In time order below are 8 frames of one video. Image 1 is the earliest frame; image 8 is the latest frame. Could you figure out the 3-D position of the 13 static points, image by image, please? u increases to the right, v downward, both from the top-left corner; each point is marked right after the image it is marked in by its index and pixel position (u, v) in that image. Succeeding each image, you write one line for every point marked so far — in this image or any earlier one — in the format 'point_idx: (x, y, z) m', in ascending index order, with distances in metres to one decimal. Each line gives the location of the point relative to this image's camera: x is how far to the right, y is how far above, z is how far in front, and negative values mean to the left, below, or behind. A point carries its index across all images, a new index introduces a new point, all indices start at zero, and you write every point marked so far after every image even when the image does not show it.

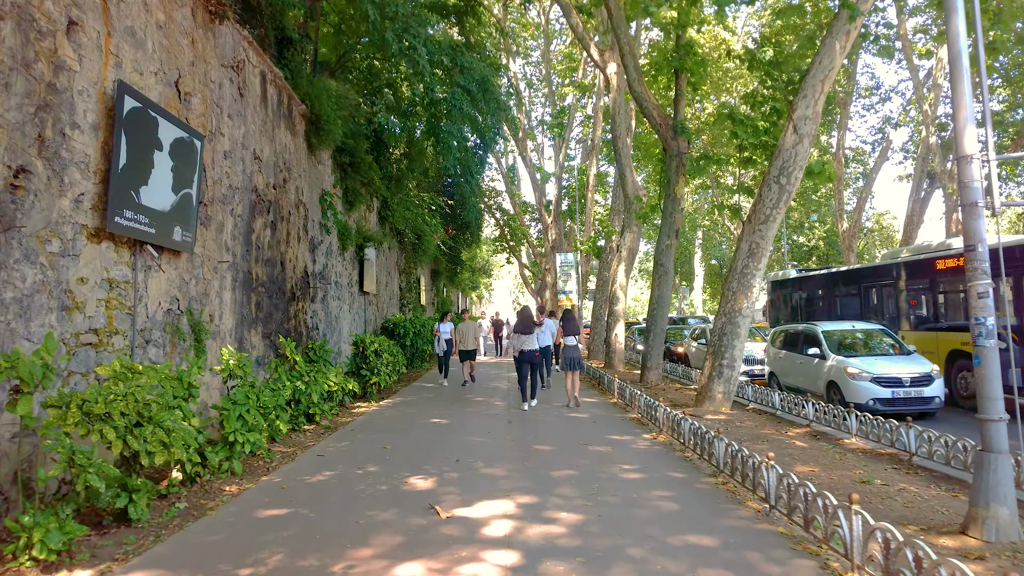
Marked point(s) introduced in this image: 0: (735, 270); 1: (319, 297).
0: (+2.7, +0.2, +9.8) m
1: (-2.8, -0.1, +11.6) m
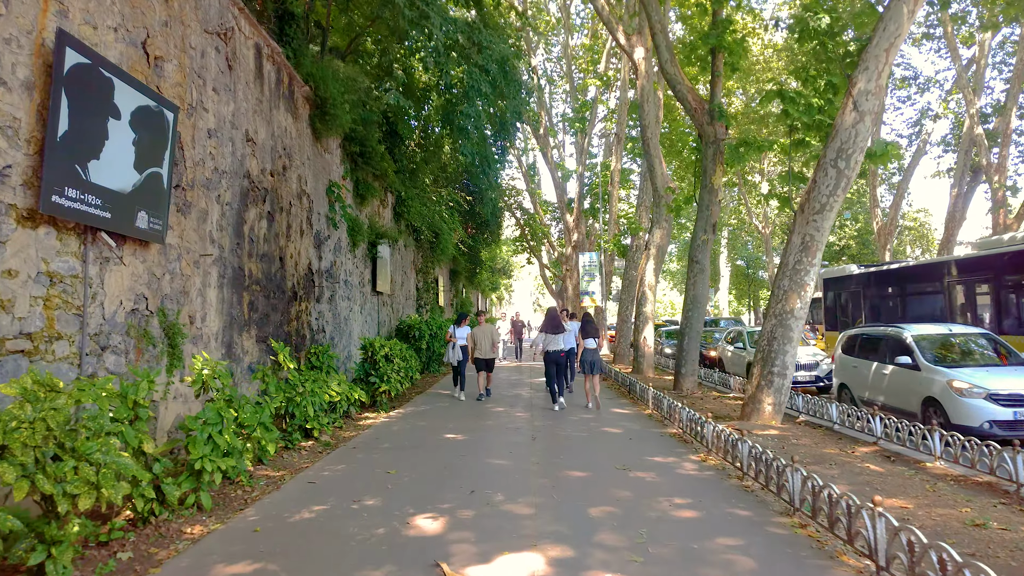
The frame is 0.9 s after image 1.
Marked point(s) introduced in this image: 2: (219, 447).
0: (+3.0, +0.2, +8.7) m
1: (-2.5, -0.1, +10.7) m
2: (-1.7, -0.9, +4.6) m
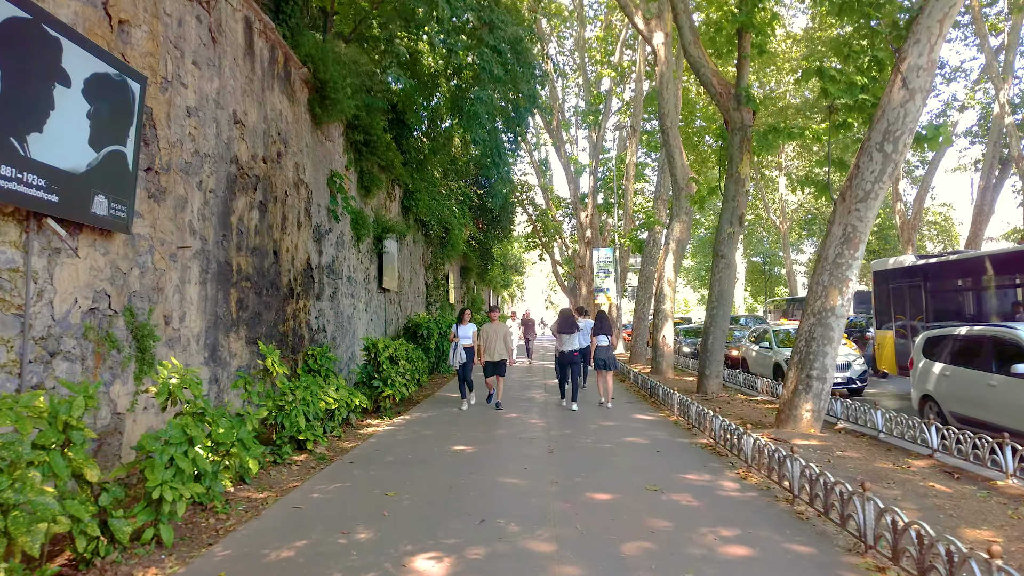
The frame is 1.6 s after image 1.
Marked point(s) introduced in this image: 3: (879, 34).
0: (+3.1, +0.3, +8.0) m
1: (-2.3, -0.1, +10.0) m
2: (-1.6, -0.9, +3.9) m
3: (+3.8, +2.6, +8.2) m
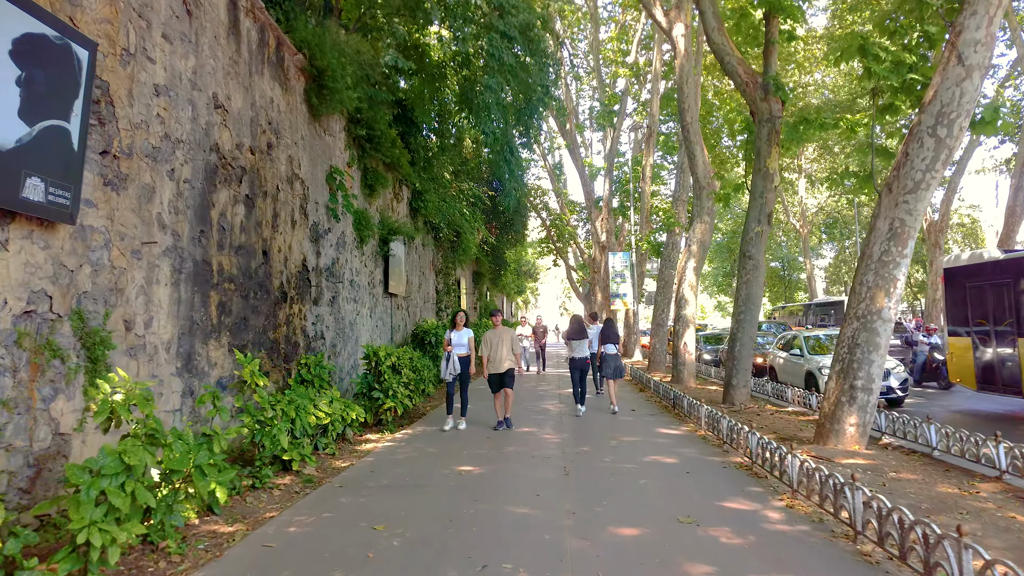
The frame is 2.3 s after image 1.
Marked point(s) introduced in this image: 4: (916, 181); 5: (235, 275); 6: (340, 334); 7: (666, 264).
0: (+3.2, +0.3, +7.2) m
1: (-2.2, -0.1, +9.4) m
2: (-1.6, -0.9, +3.2) m
3: (+3.9, +2.6, +7.5) m
4: (+3.5, +0.9, +6.9) m
5: (-2.3, +0.1, +6.6) m
6: (-2.1, -0.6, +9.9) m
7: (+3.7, +0.6, +19.0) m
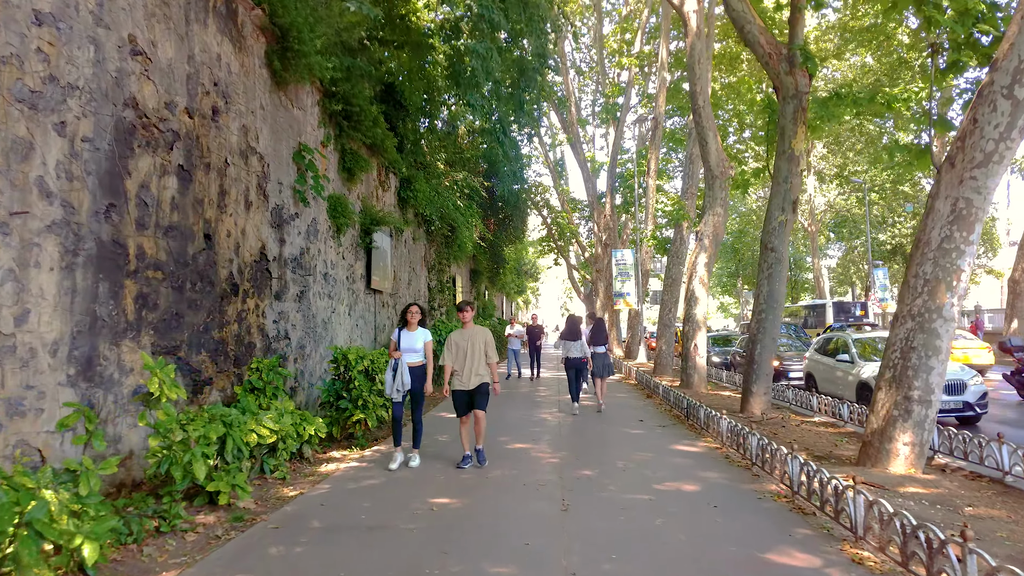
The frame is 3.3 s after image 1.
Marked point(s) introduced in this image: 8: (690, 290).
0: (+3.2, +0.3, +6.0) m
1: (-2.3, -0.1, +8.2) m
2: (-1.7, -0.8, +2.0) m
3: (+3.8, +2.7, +6.3) m
4: (+3.4, +1.0, +5.8) m
5: (-2.4, +0.2, +5.4) m
6: (-2.2, -0.5, +8.7) m
7: (+3.6, +0.6, +17.9) m
8: (+3.3, 0.0, +14.7) m
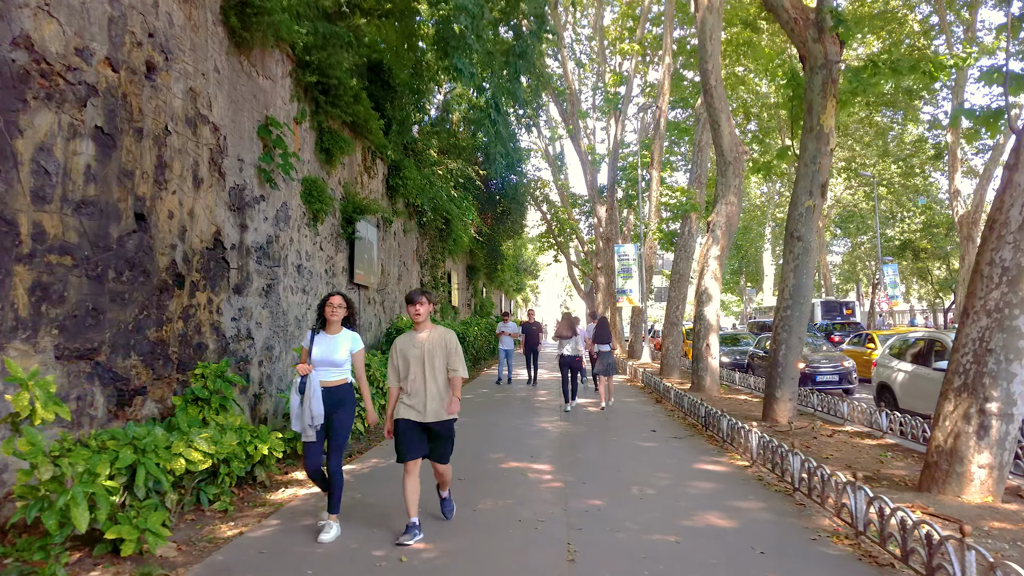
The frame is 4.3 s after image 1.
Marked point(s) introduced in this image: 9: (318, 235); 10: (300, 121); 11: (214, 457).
0: (+3.1, +0.4, +5.0) m
1: (-2.3, 0.0, +7.2) m
2: (-1.7, -0.8, +1.0) m
3: (+3.8, +2.7, +5.3) m
4: (+3.4, +1.0, +4.7) m
5: (-2.4, +0.2, +4.4) m
6: (-2.3, -0.4, +7.7) m
7: (+3.6, +0.7, +16.9) m
8: (+3.3, 0.0, +13.7) m
9: (-2.3, +0.6, +9.2) m
10: (-2.3, +1.8, +8.6) m
11: (-1.6, -0.9, +4.3) m
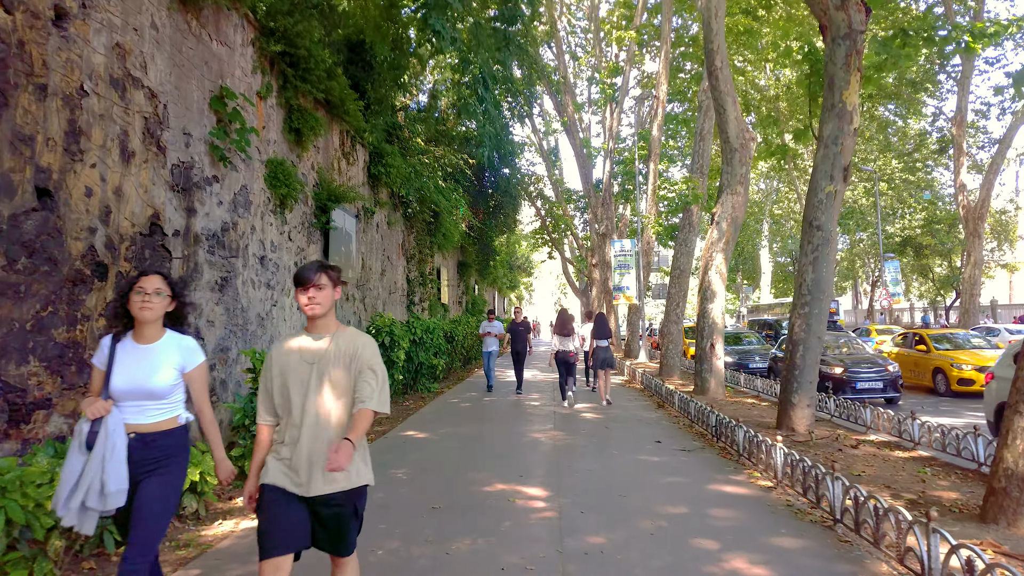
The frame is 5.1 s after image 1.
0: (+3.0, +0.4, +4.1) m
1: (-2.4, +0.1, +6.3) m
2: (-1.8, -0.7, +0.1) m
3: (+3.7, +2.8, +4.4) m
4: (+3.3, +1.1, +3.9) m
5: (-2.5, +0.3, +3.5) m
6: (-2.4, -0.4, +6.8) m
7: (+3.4, +0.8, +16.0) m
8: (+3.1, +0.1, +12.8) m
9: (-2.4, +0.7, +8.3) m
10: (-2.4, +1.9, +7.7) m
11: (-1.7, -0.9, +3.5) m
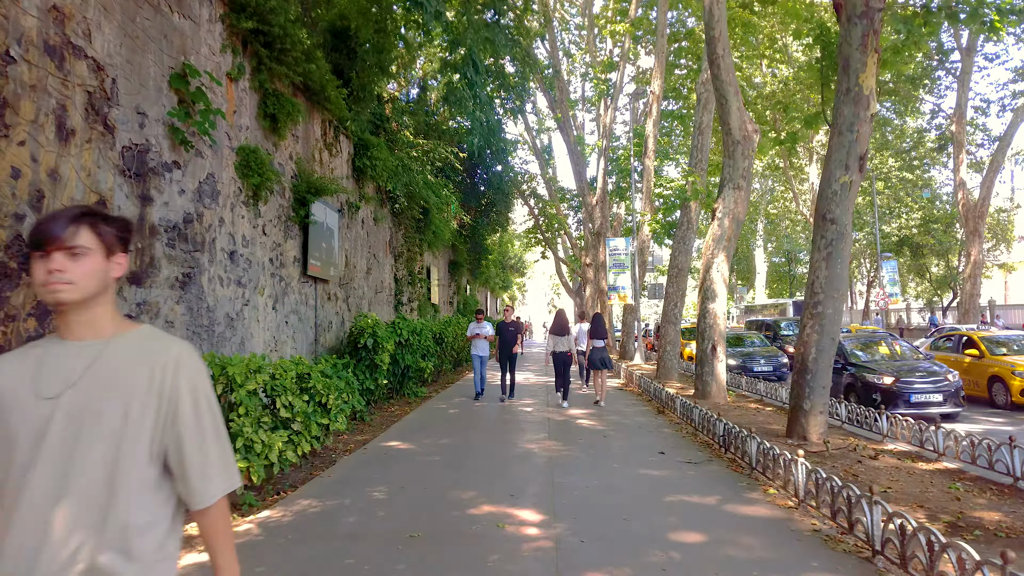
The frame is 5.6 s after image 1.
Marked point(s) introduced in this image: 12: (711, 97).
0: (+3.0, +0.5, +3.6) m
1: (-2.5, +0.1, +5.7) m
2: (-1.8, -0.7, -0.5) m
3: (+3.6, +2.8, +3.9) m
4: (+3.3, +1.1, +3.3) m
5: (-2.5, +0.3, +2.9) m
6: (-2.4, -0.4, +6.2) m
7: (+3.3, +0.8, +15.5) m
8: (+3.0, +0.1, +12.3) m
9: (-2.5, +0.7, +7.7) m
10: (-2.5, +1.9, +7.1) m
11: (-1.8, -0.9, +2.9) m
12: (+3.7, +3.6, +14.9) m
